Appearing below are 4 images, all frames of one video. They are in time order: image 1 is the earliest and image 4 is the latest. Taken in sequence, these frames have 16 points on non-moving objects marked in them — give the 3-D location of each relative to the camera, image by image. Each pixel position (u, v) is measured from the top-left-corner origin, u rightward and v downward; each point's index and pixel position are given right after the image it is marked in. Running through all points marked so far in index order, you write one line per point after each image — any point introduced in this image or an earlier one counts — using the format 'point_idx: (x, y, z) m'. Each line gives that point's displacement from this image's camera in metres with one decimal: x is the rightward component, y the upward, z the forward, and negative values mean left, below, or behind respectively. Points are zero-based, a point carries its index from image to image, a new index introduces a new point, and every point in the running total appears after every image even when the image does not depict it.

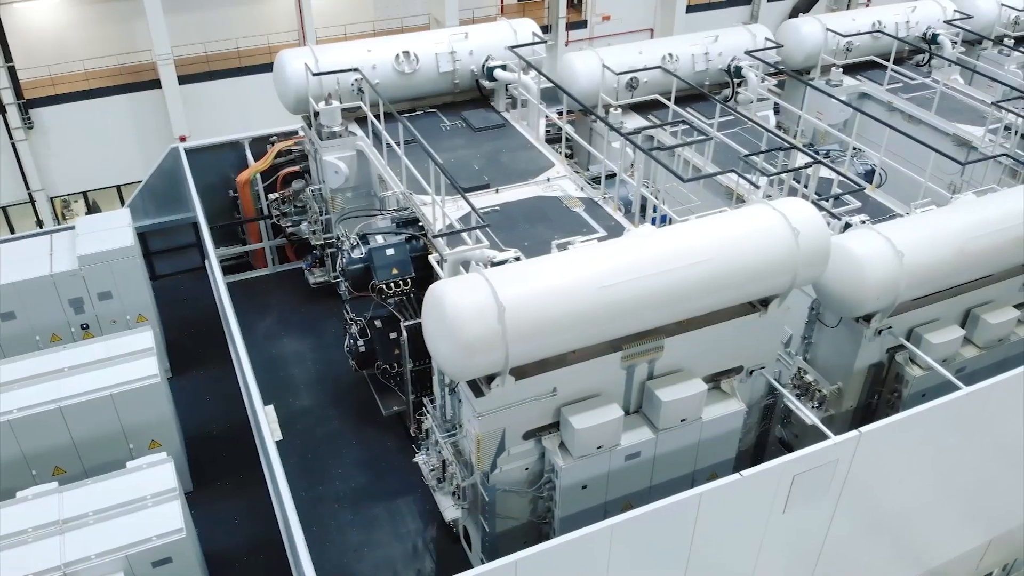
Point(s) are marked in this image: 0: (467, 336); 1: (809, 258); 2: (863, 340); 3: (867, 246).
0: (-0.3, -0.3, +5.4) m
1: (+2.0, +0.2, +6.3) m
2: (+2.8, -0.4, +7.2) m
3: (+2.7, +0.3, +6.8) m
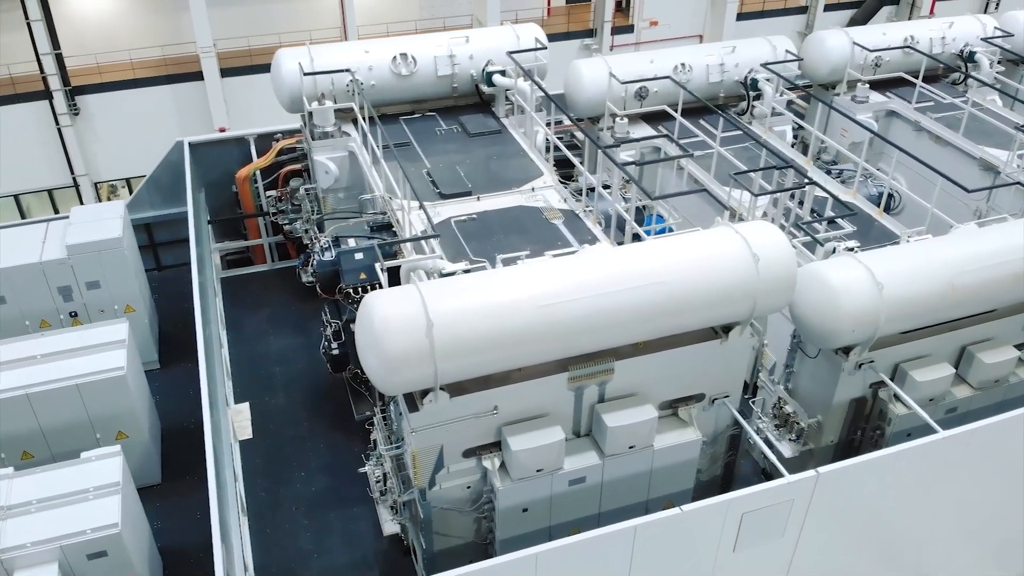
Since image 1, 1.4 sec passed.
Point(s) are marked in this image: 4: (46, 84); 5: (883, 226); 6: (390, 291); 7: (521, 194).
0: (-0.7, -0.4, +5.2) m
1: (+1.7, 0.0, +6.0) m
2: (+2.5, -0.6, +6.9) m
3: (+2.4, +0.1, +6.5) m
4: (-7.7, +3.4, +14.9) m
5: (+3.5, +0.6, +8.5) m
6: (-0.8, 0.0, +5.4) m
7: (+0.1, +0.8, +8.1) m
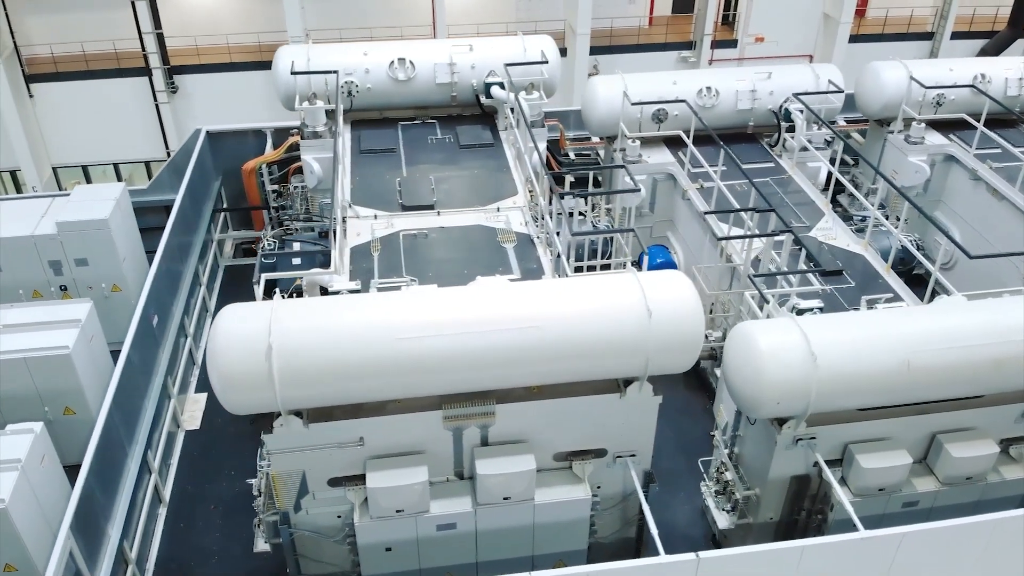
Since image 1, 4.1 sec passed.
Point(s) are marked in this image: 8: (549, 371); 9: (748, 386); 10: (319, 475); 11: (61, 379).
0: (-1.6, -0.5, +5.1) m
1: (+0.9, -0.3, +5.4) m
2: (+1.8, -1.1, +6.2) m
3: (+1.7, -0.3, +5.8) m
4: (-6.5, +3.9, +15.6) m
5: (+3.2, +0.1, +7.6) m
6: (-1.6, -0.1, +5.3) m
7: (-0.2, +0.6, +7.7) m
8: (+0.2, -0.5, +5.4) m
9: (+1.5, -0.6, +5.8) m
10: (-1.2, -1.2, +5.7) m
11: (-3.8, -0.8, +7.6) m
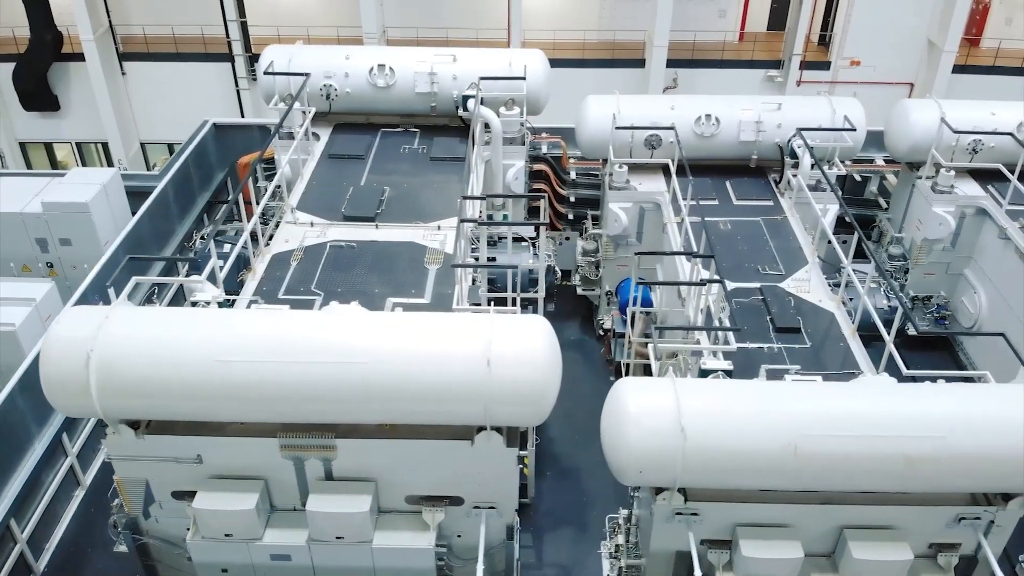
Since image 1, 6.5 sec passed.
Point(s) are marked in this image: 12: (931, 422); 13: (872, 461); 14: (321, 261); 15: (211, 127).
0: (-2.5, -0.5, +5.0) m
1: (0.0, -0.6, +5.0) m
2: (+0.9, -1.4, +5.6) m
3: (+0.8, -0.7, +5.3) m
4: (-5.4, +4.3, +16.2) m
5: (+2.6, -0.4, +6.9) m
6: (-2.5, -0.1, +5.2) m
7: (-0.7, +0.5, +7.5) m
8: (-0.7, -0.7, +5.1) m
9: (+0.6, -1.0, +5.3) m
10: (-2.2, -1.2, +5.6) m
11: (-4.4, -0.6, +7.8) m
12: (+2.4, -0.8, +5.3) m
13: (+2.1, -1.0, +5.2) m
14: (-1.5, +0.2, +7.0) m
15: (-3.4, +1.8, +10.3) m
